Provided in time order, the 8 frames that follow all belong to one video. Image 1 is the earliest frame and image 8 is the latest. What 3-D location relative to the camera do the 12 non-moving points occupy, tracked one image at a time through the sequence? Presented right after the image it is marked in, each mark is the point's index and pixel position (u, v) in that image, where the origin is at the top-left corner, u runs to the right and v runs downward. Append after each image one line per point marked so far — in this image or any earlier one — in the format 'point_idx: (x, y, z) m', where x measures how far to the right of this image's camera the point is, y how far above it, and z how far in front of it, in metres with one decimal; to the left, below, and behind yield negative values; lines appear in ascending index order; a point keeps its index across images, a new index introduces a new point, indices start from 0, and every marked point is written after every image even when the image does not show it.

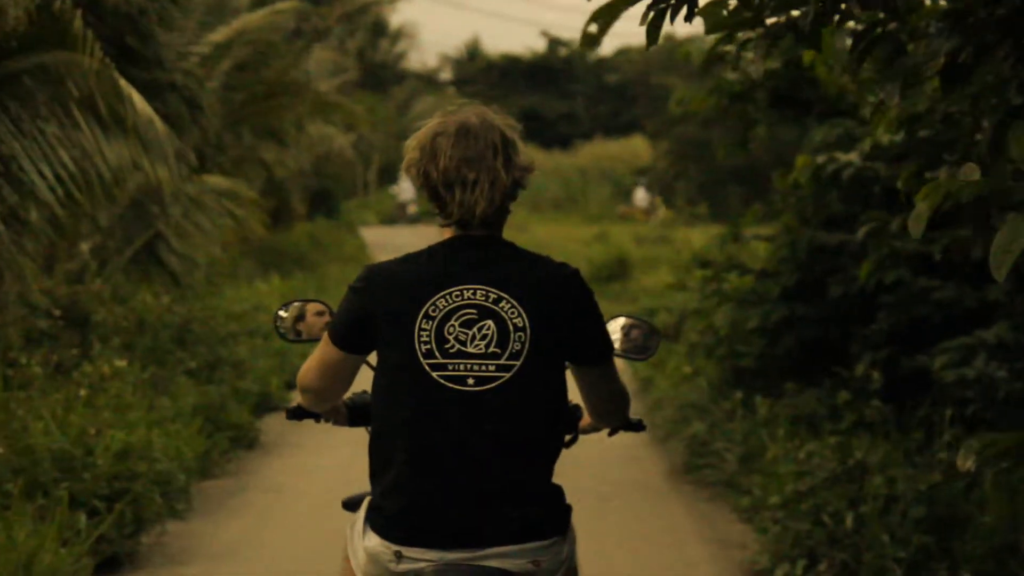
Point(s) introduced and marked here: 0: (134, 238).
0: (-4.0, +0.6, +9.8) m
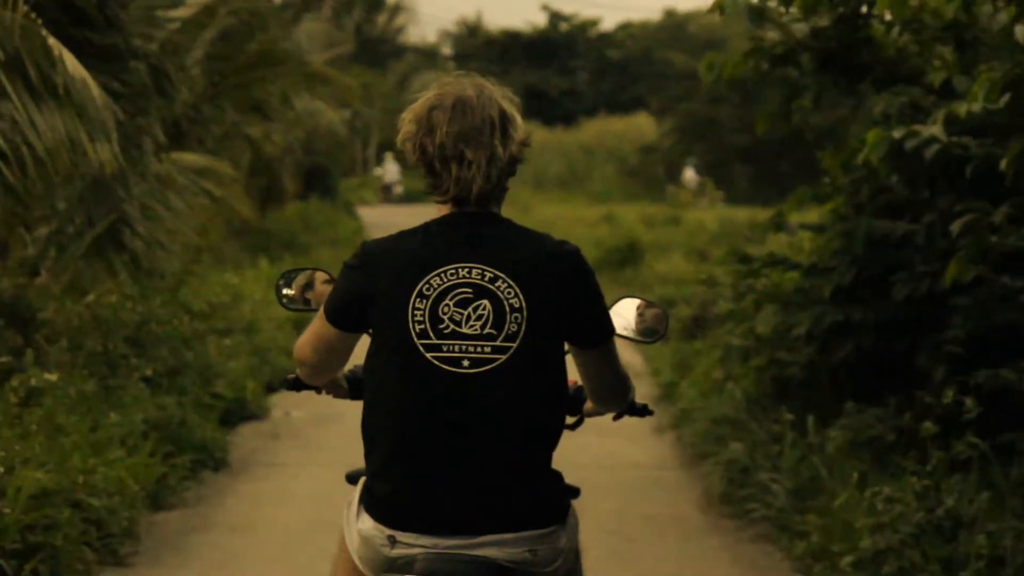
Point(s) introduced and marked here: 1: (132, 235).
0: (-3.9, +0.7, +8.7) m
1: (-3.7, +0.5, +8.9) m
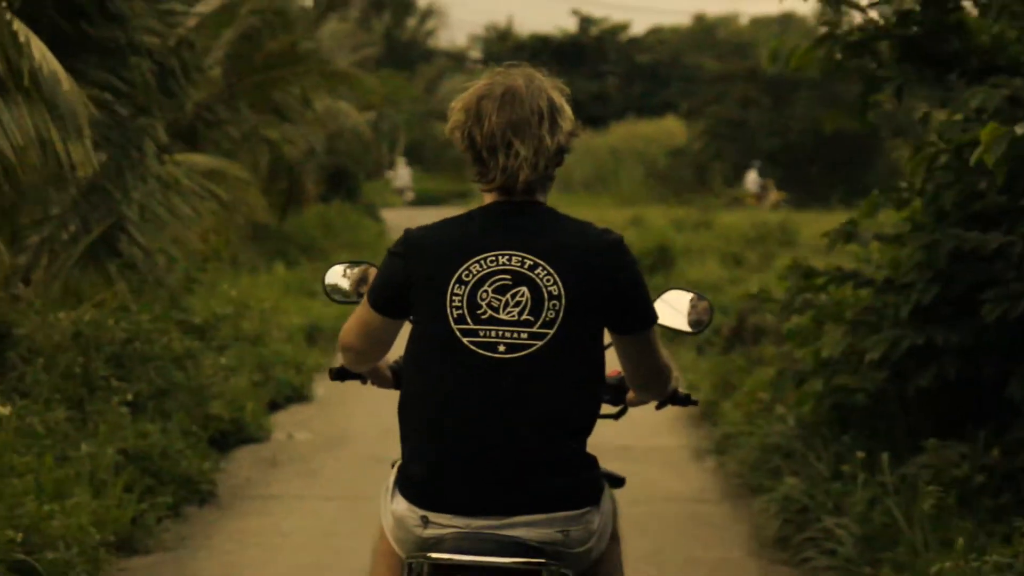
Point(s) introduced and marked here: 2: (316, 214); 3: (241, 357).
0: (-3.7, +0.6, +8.1) m
1: (-3.5, +0.4, +8.3) m
2: (-4.2, +1.6, +19.8) m
3: (-2.6, -0.7, +8.7) m
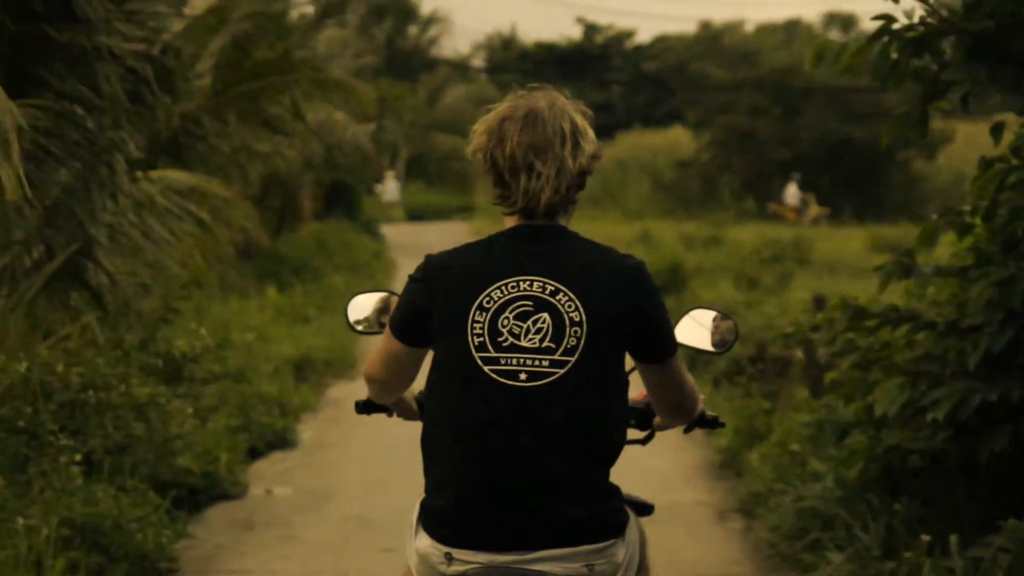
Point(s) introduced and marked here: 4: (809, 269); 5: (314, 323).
0: (-3.7, +0.3, +7.4) m
1: (-3.5, +0.1, +7.6) m
2: (-4.2, +1.2, +19.1) m
3: (-2.6, -0.9, +8.0) m
4: (+6.1, +0.4, +19.1) m
5: (-2.9, -0.5, +13.2) m
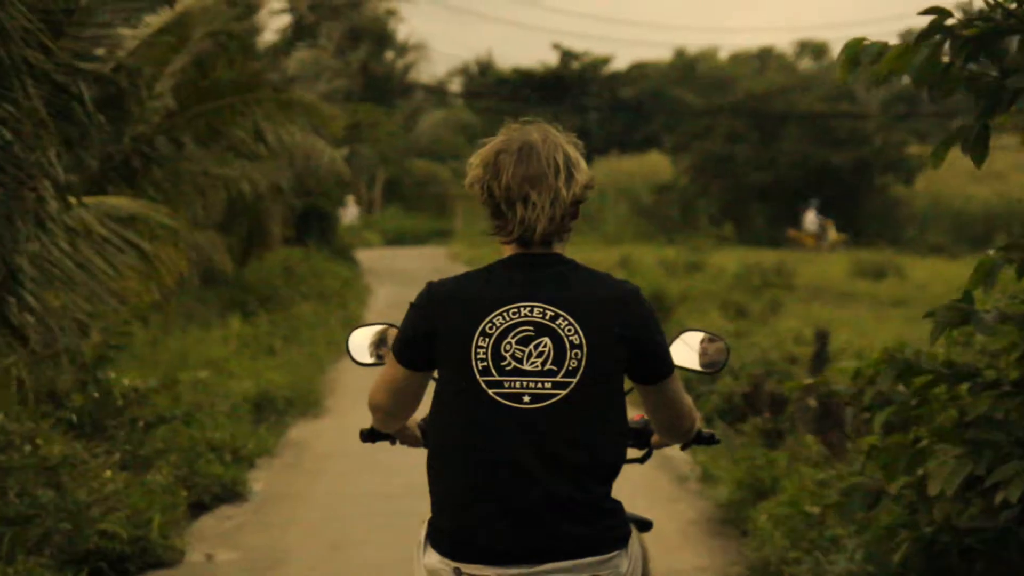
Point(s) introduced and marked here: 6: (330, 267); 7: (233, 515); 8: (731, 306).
0: (-3.9, 0.0, +6.6) m
1: (-3.6, -0.1, +6.8) m
2: (-4.6, +0.6, +18.3) m
3: (-2.8, -1.2, +7.2) m
4: (+5.6, -0.1, +18.5) m
5: (-3.2, -0.9, +12.4) m
6: (-3.9, +0.4, +19.5) m
7: (-2.1, -1.7, +6.9) m
8: (+3.4, -0.3, +14.5) m
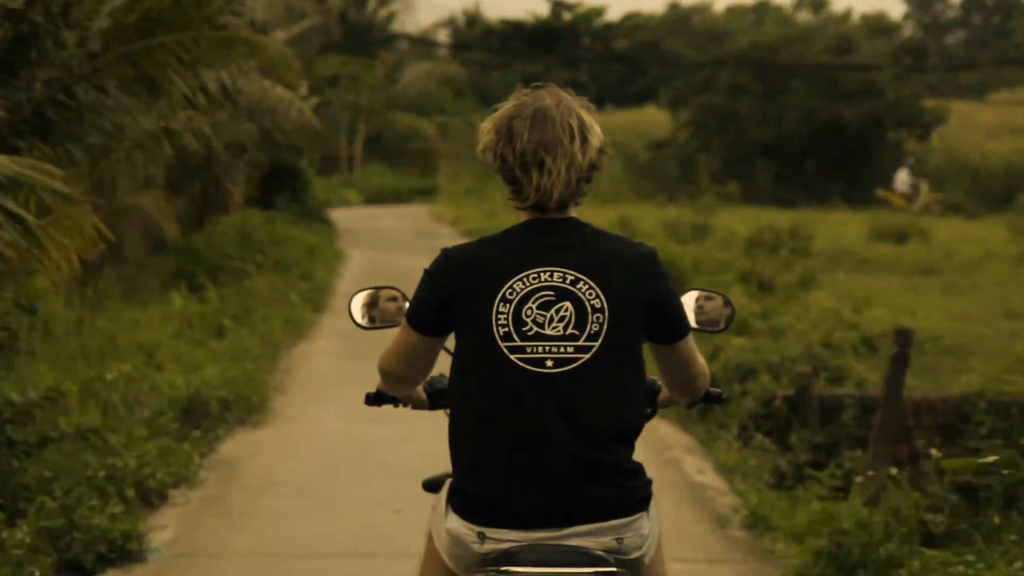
0: (-3.9, +0.1, +4.7) m
1: (-3.7, -0.1, +4.9) m
2: (-4.8, +1.2, +16.3) m
3: (-2.8, -1.1, +5.3) m
4: (+5.4, +0.5, +16.7) m
5: (-3.3, -0.6, +10.5) m
6: (-4.1, +1.1, +17.6) m
7: (-2.2, -1.6, +5.1) m
8: (+3.3, +0.1, +12.6) m
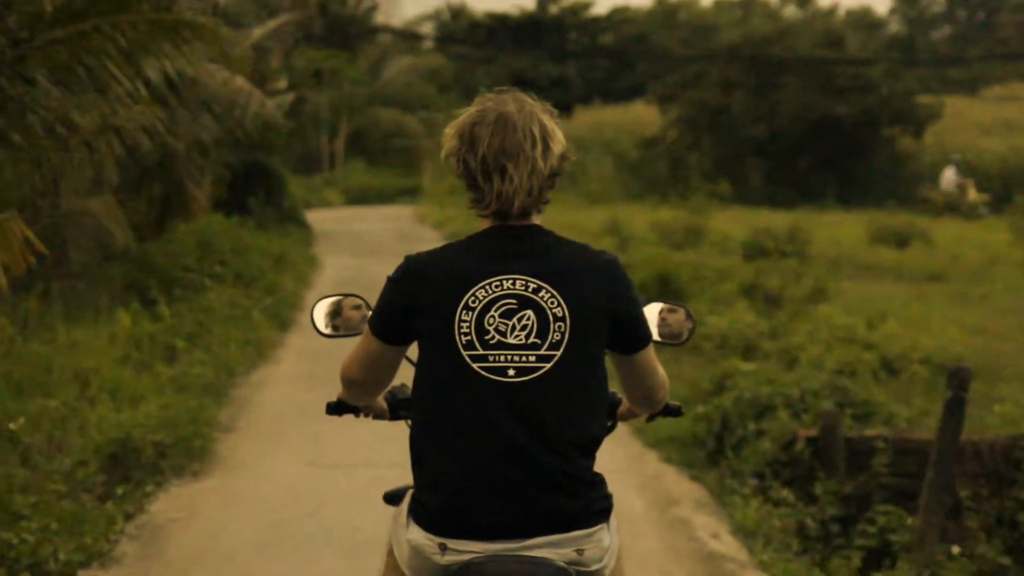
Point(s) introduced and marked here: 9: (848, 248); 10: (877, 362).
0: (-4.0, -0.2, +3.6) m
1: (-3.8, -0.3, +3.8) m
2: (-5.1, +1.1, +15.2) m
3: (-2.9, -1.3, +4.2) m
4: (+5.1, +0.3, +15.7) m
5: (-3.5, -0.8, +9.4) m
6: (-4.3, +0.9, +16.5) m
7: (-2.3, -1.9, +4.0) m
8: (+3.1, 0.0, +11.7) m
9: (+7.3, +0.9, +20.0) m
10: (+3.6, -0.7, +9.0) m
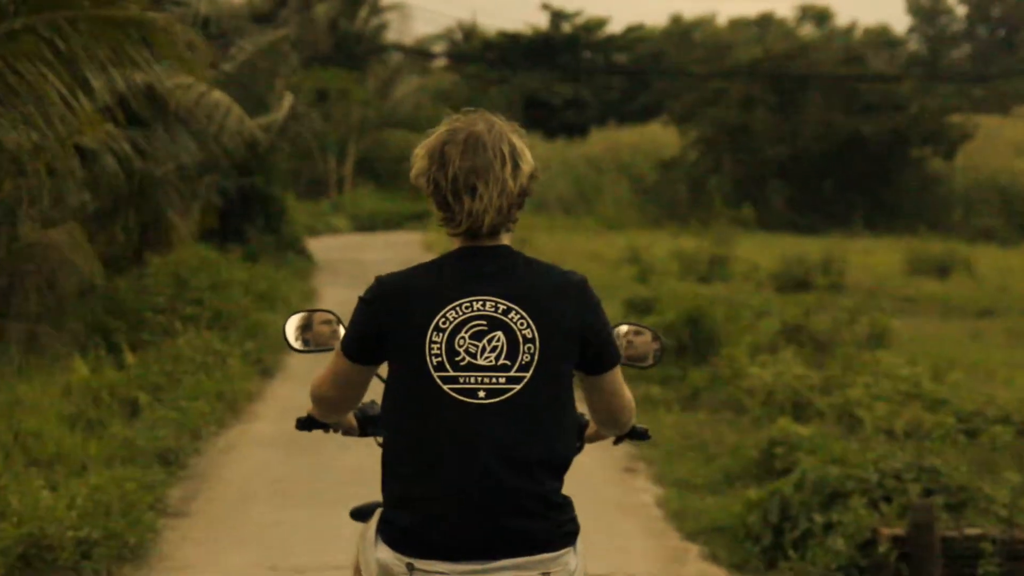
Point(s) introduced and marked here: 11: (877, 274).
0: (-4.0, -0.4, +2.3) m
1: (-3.8, -0.6, +2.5) m
2: (-4.9, +0.5, +14.0) m
3: (-2.9, -1.6, +2.9) m
4: (+5.3, -0.2, +14.3) m
5: (-3.4, -1.2, +8.2) m
6: (-4.1, +0.3, +15.2) m
7: (-2.3, -2.2, +2.7) m
8: (+3.2, -0.5, +10.3) m
9: (+7.6, +0.2, +18.5) m
10: (+3.7, -1.1, +7.6) m
11: (+7.6, +0.3, +18.9) m
